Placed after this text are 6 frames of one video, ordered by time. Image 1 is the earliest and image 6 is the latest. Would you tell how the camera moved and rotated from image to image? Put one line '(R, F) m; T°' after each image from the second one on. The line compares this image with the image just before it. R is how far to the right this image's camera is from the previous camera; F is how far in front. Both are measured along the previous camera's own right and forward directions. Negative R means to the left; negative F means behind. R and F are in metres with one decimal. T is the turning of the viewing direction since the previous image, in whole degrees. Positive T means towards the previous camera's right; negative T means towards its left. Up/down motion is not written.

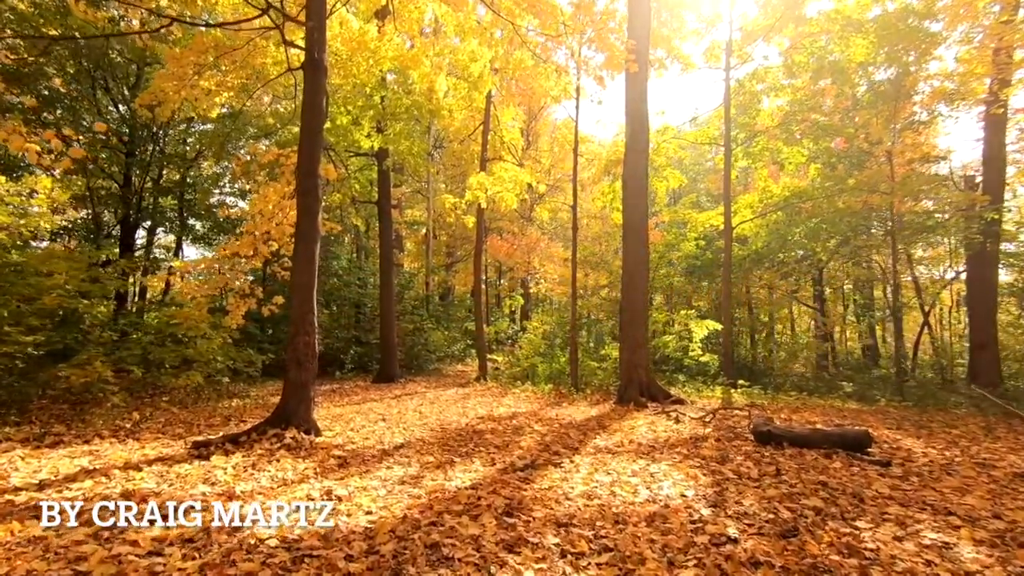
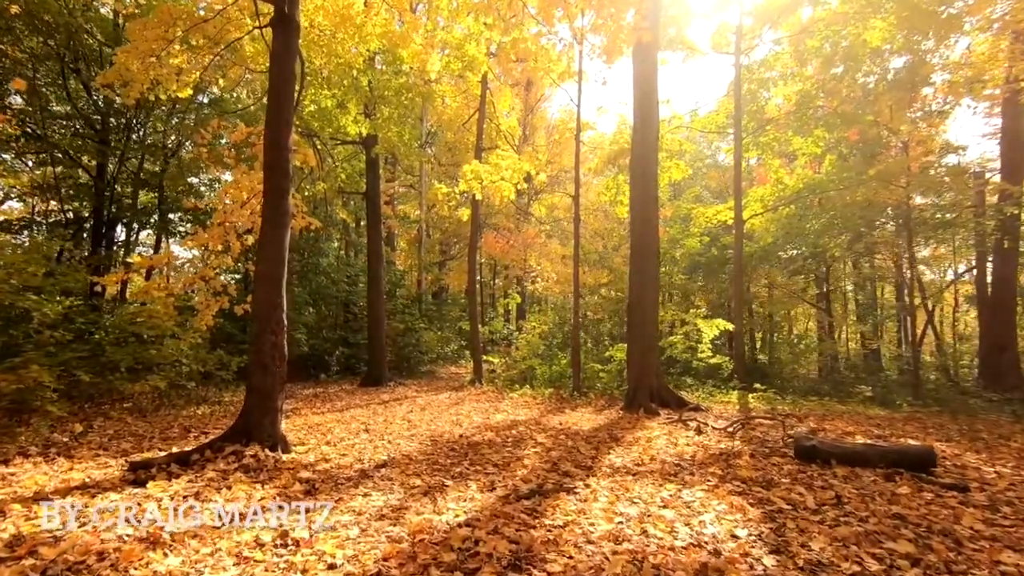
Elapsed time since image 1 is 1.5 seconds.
(-0.1, +0.8) m; +1°
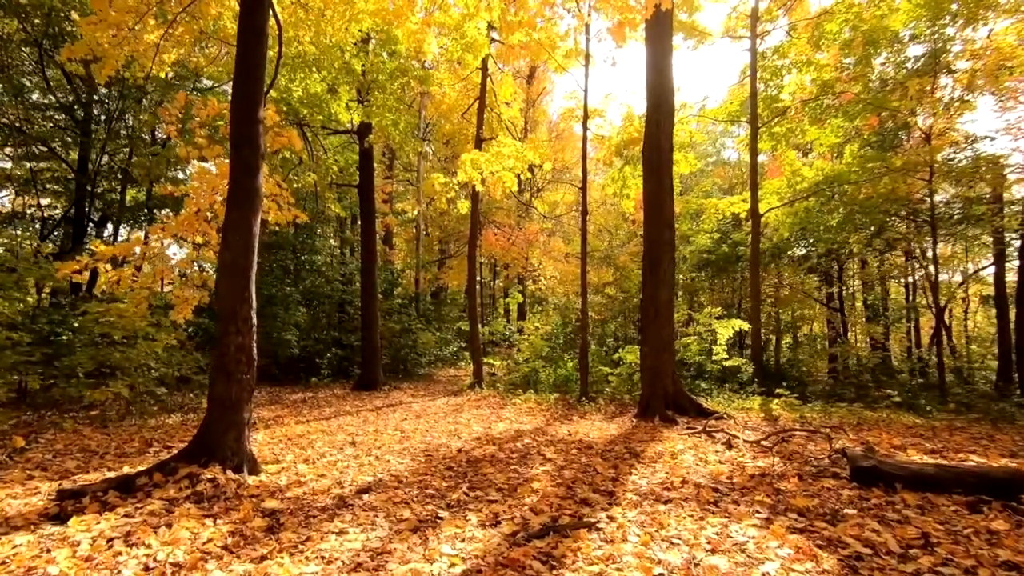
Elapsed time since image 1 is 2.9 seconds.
(-0.1, +0.7) m; 0°
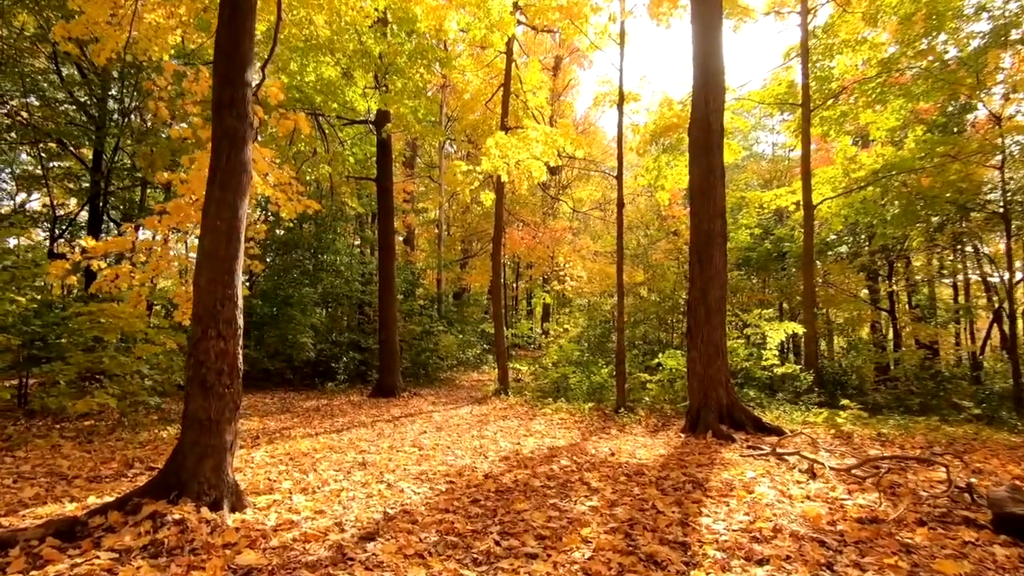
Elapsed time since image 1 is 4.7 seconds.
(-0.1, +0.8) m; -2°
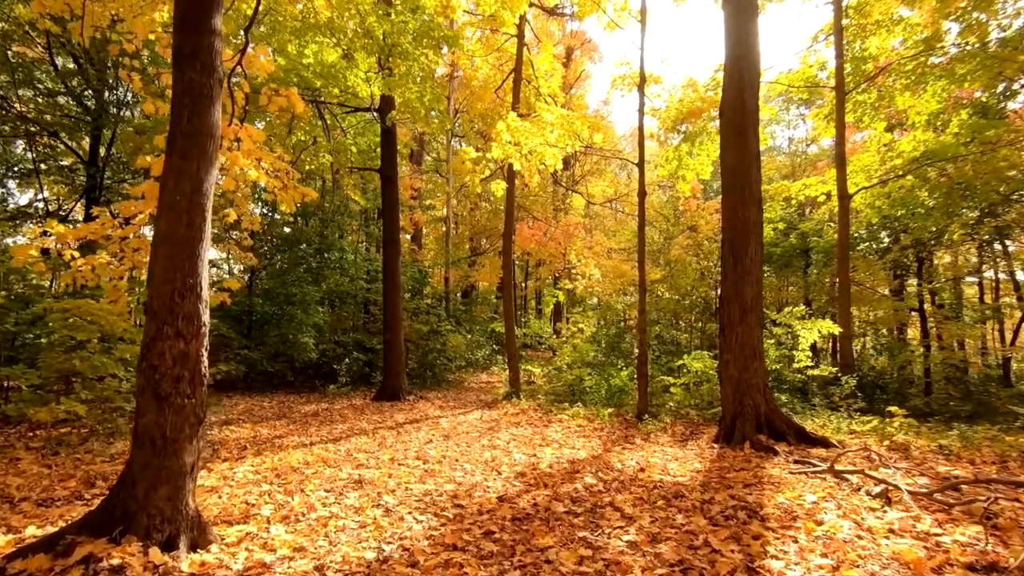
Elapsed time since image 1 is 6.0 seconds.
(-0.1, +0.6) m; -1°
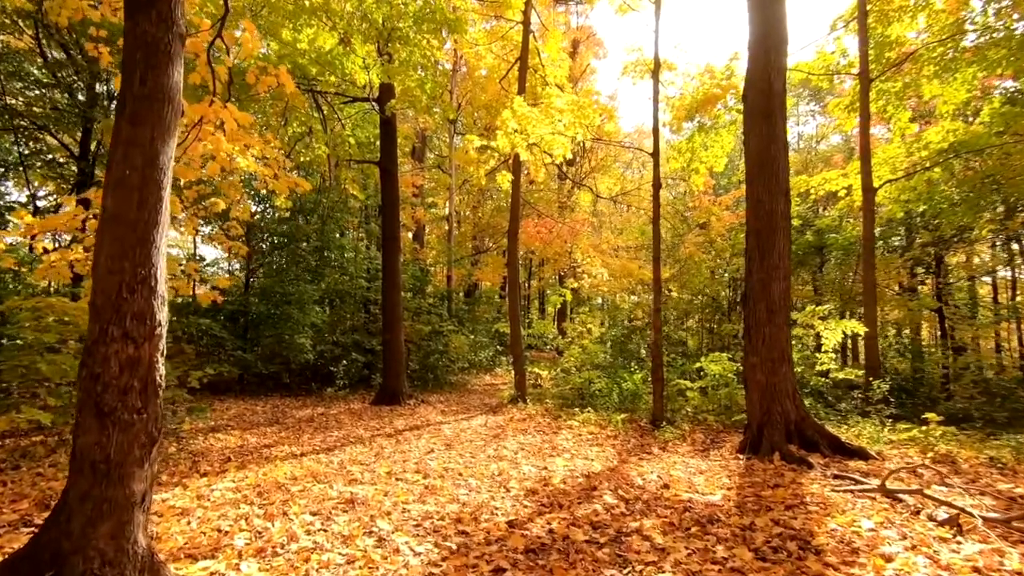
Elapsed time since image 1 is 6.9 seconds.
(-0.1, +0.5) m; 0°
